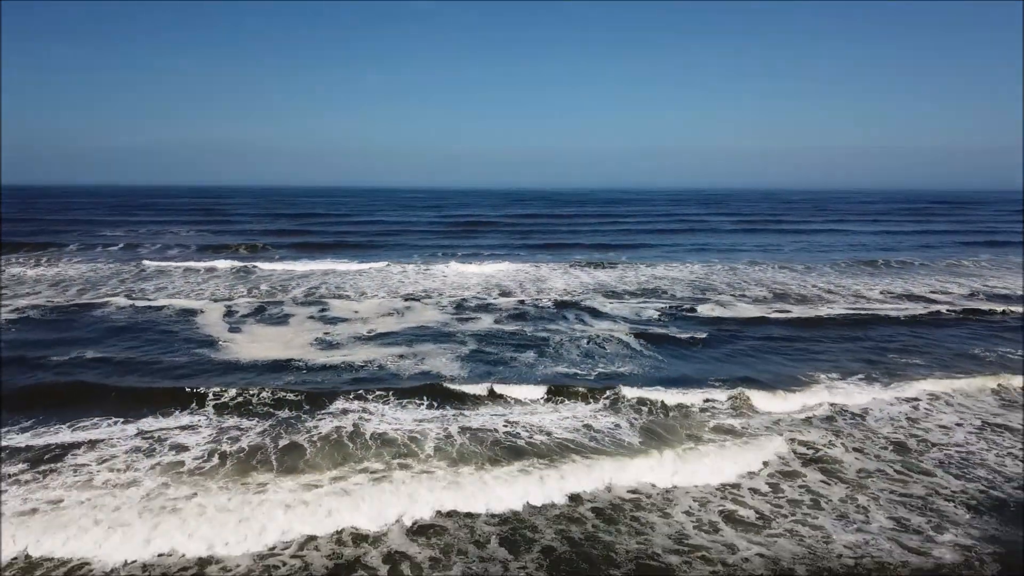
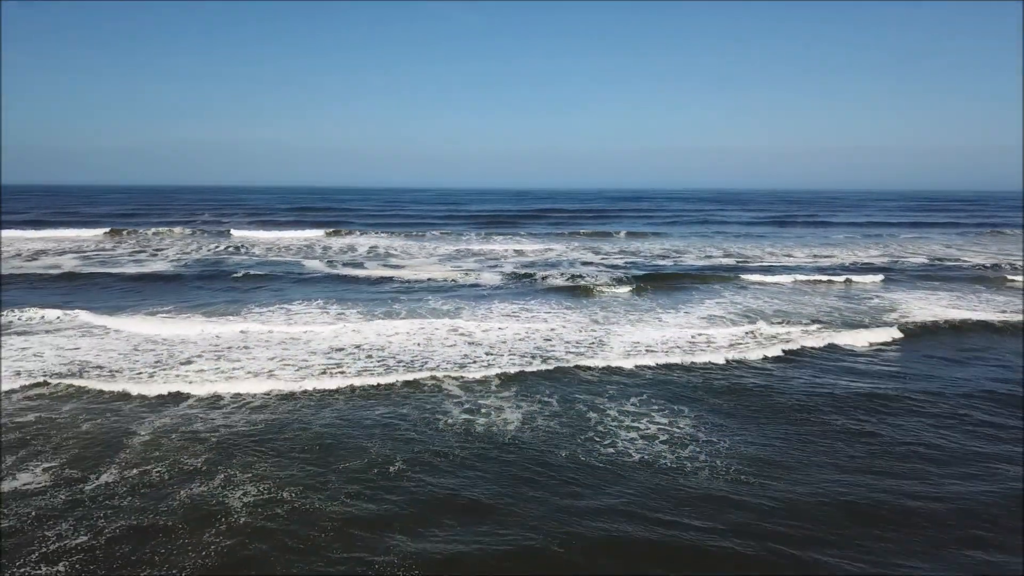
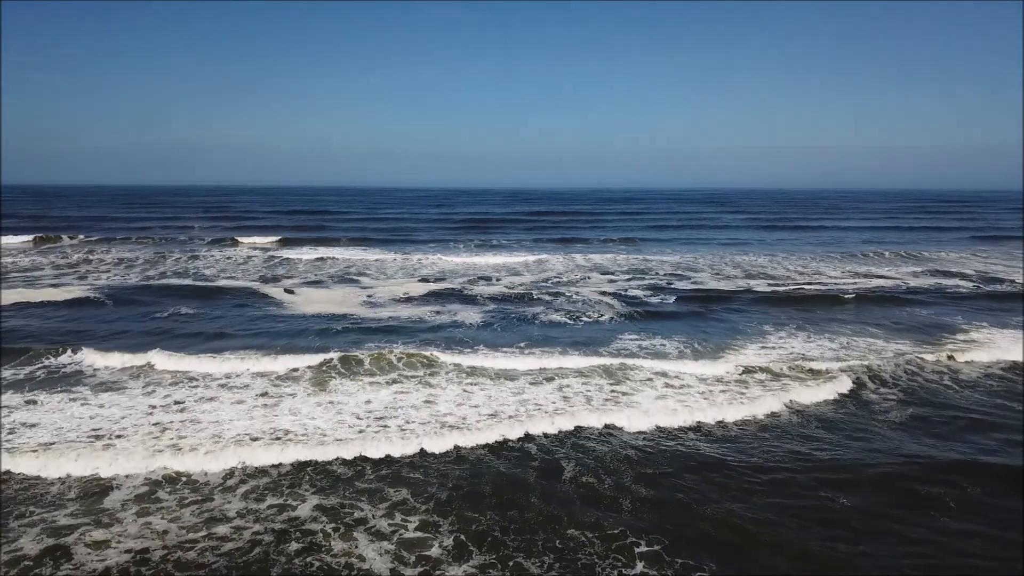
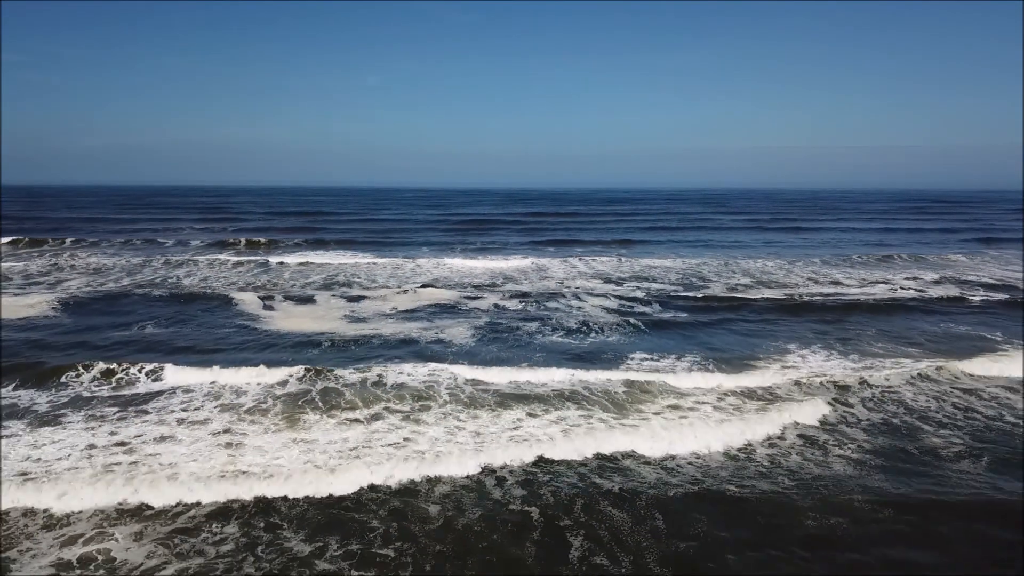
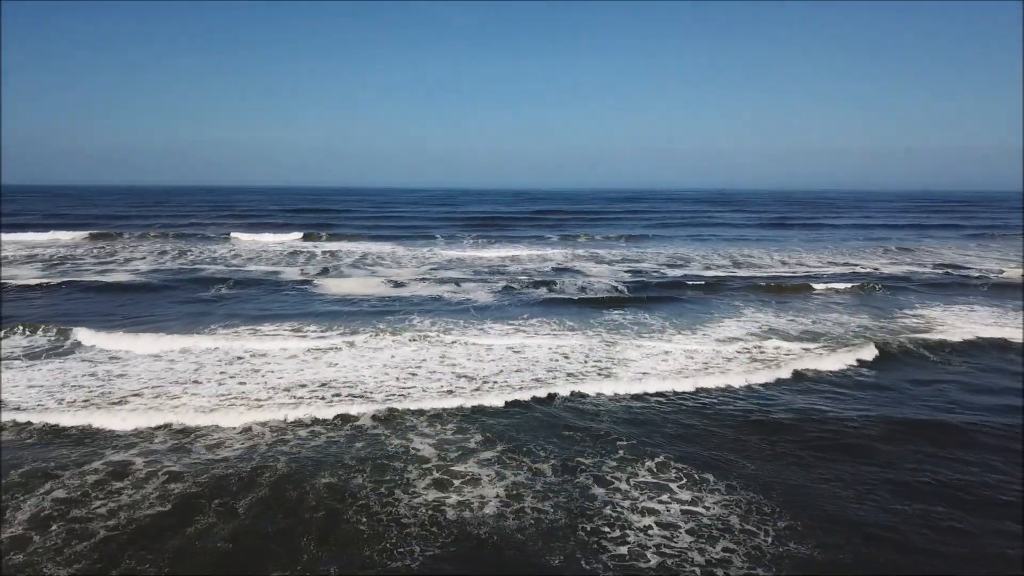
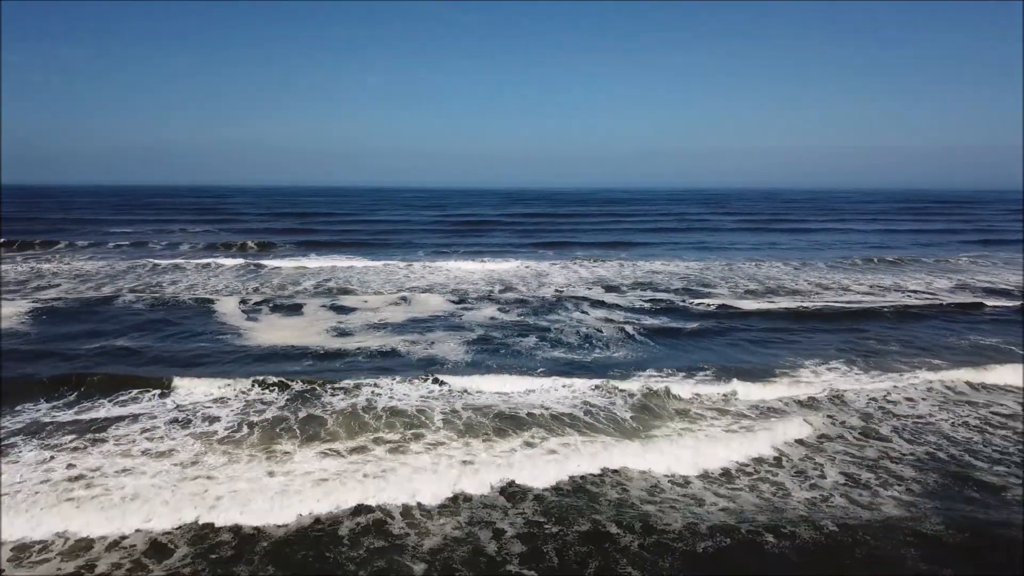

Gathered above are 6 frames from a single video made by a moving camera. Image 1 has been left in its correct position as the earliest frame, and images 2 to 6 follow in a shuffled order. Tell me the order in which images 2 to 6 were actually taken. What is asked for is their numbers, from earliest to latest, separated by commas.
6, 4, 3, 5, 2
